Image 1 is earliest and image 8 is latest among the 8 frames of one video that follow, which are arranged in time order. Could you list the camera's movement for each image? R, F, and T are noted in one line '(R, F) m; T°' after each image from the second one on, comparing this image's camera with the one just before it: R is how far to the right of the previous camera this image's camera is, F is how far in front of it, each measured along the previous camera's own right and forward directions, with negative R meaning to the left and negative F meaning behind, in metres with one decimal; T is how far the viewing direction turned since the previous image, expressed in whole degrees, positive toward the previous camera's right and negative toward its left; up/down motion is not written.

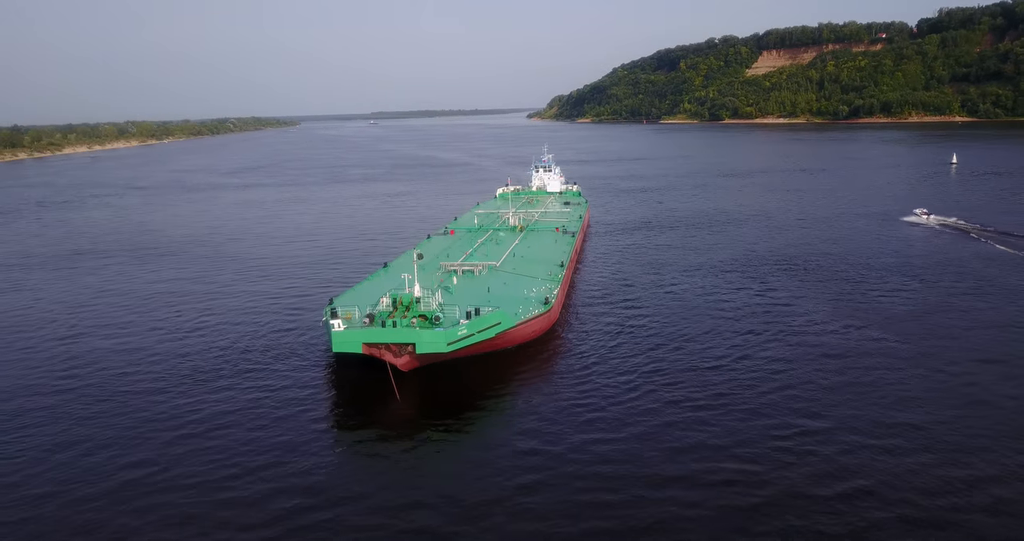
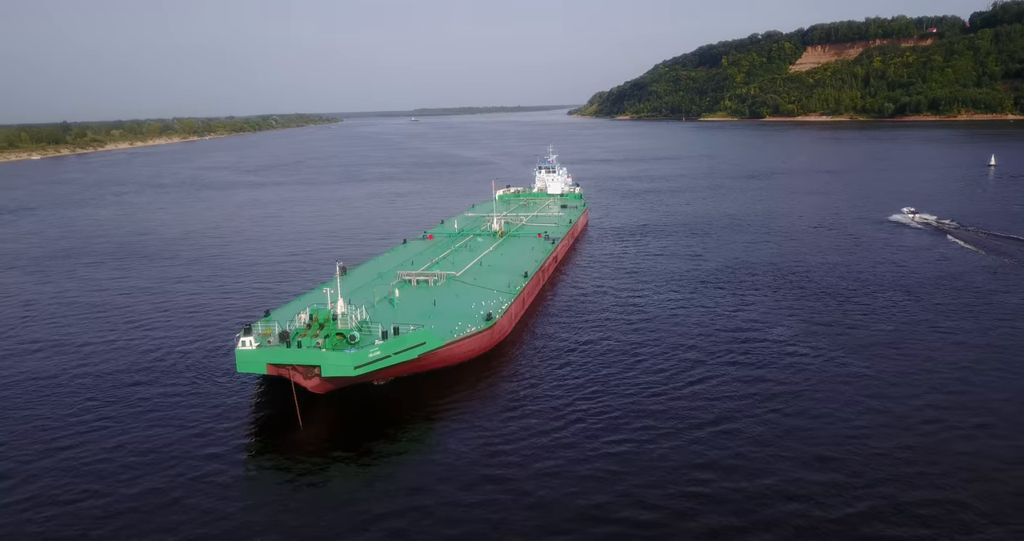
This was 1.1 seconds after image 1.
(+2.7, +1.6) m; -3°
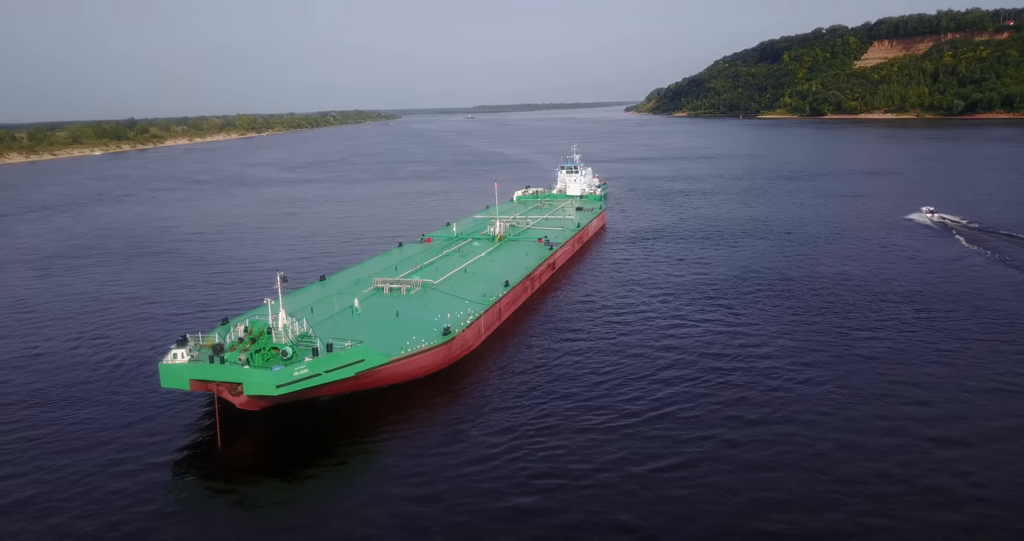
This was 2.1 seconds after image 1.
(+2.4, +1.4) m; -4°
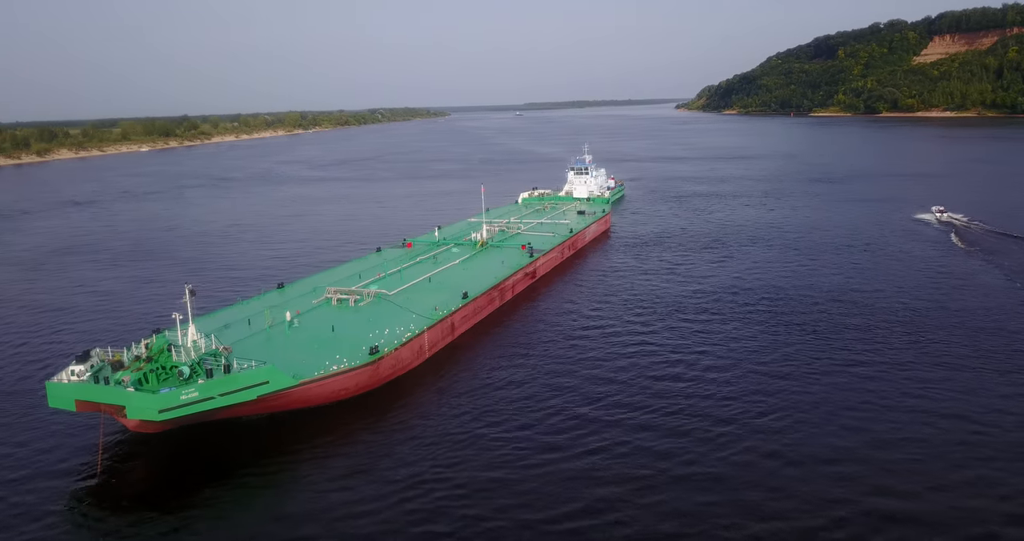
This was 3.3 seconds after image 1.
(+2.6, +1.6) m; -4°
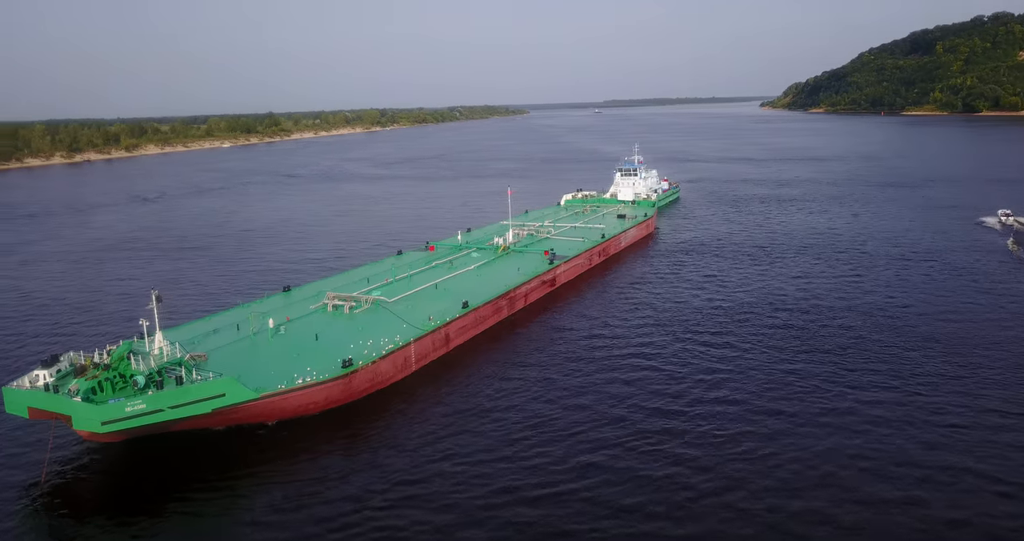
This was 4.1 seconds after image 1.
(+2.1, +1.3) m; -6°
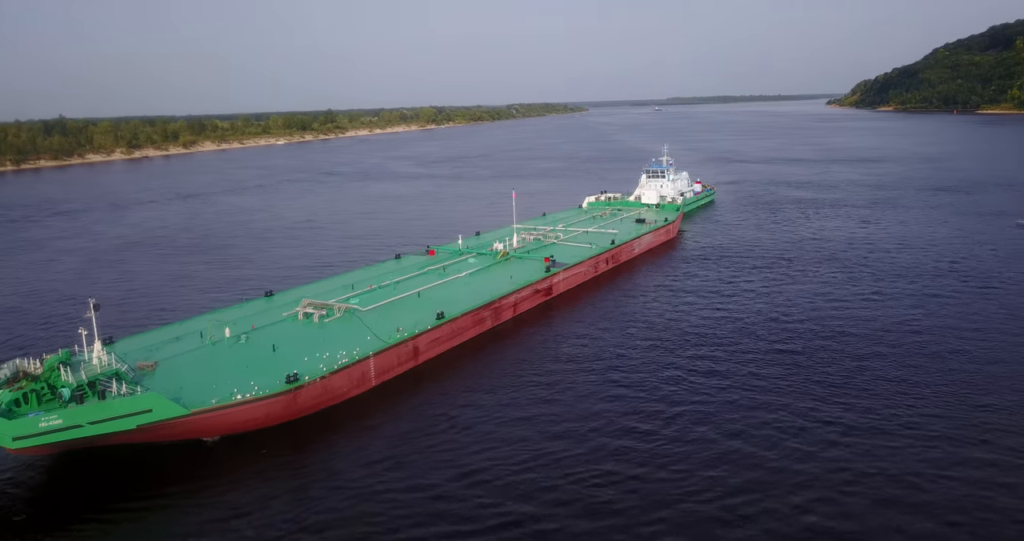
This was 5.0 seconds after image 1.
(+2.1, +1.2) m; -4°
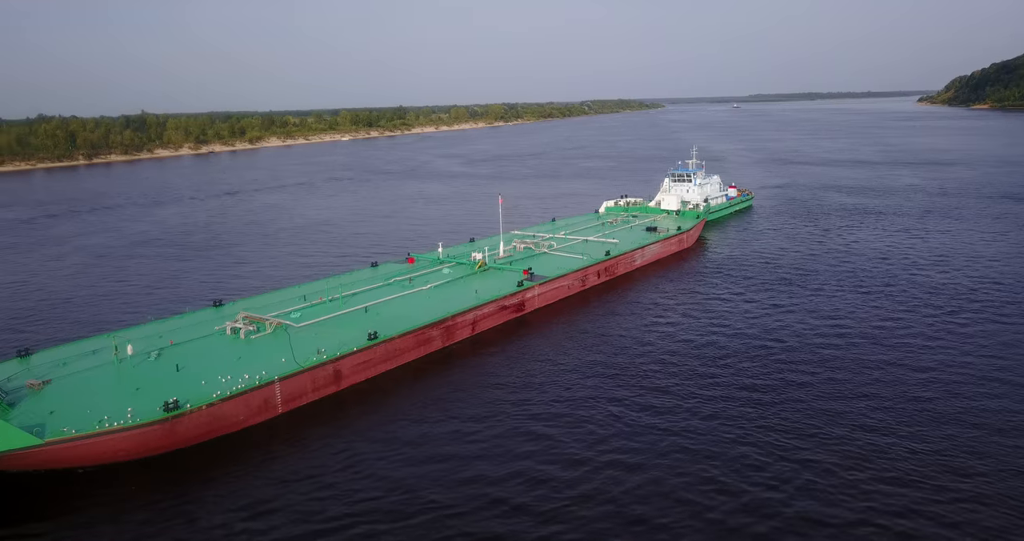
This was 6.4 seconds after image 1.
(+3.2, +2.1) m; -6°
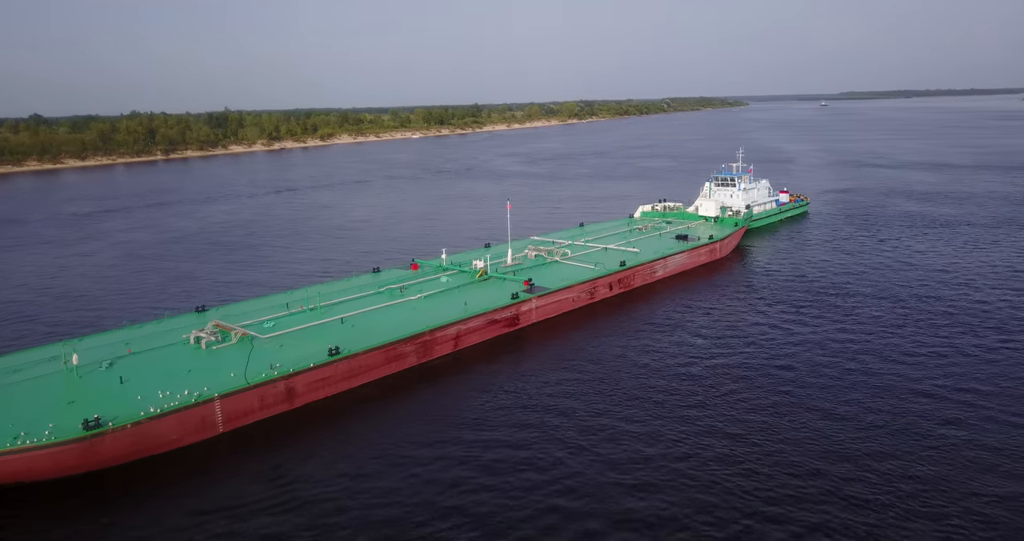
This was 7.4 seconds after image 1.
(+2.4, +1.6) m; -6°
